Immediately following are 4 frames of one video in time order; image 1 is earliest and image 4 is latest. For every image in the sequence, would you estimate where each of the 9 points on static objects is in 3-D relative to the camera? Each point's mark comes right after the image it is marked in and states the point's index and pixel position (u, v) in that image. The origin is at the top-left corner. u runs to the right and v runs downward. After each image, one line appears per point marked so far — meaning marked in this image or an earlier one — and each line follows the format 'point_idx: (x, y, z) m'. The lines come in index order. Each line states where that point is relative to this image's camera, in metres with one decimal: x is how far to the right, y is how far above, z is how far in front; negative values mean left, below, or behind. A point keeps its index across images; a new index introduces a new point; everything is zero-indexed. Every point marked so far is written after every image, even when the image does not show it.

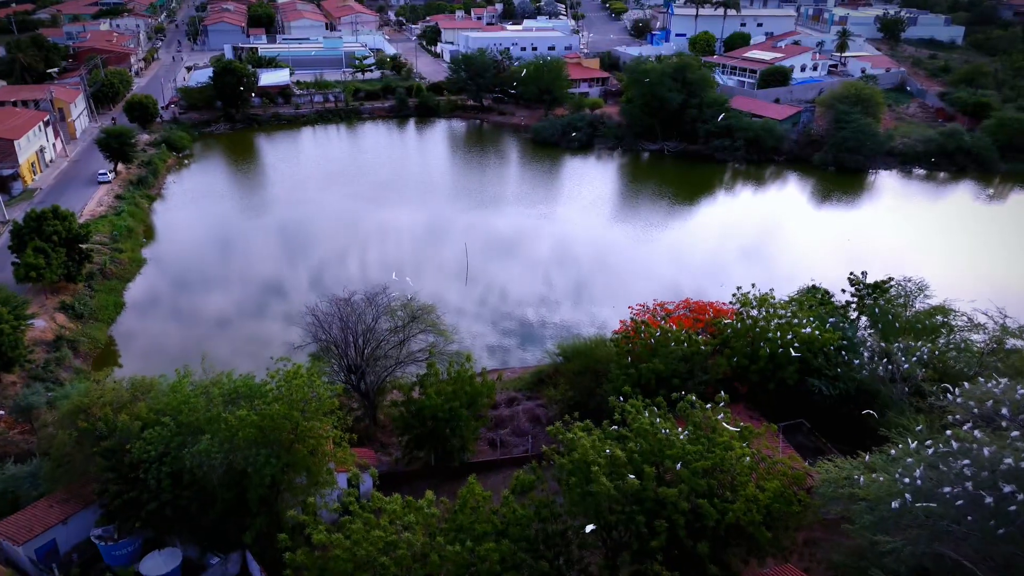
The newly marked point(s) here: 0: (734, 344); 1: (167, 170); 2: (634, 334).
0: (+2.4, -0.6, +7.2) m
1: (-9.5, +3.2, +18.6) m
2: (+1.4, -0.5, +7.4) m
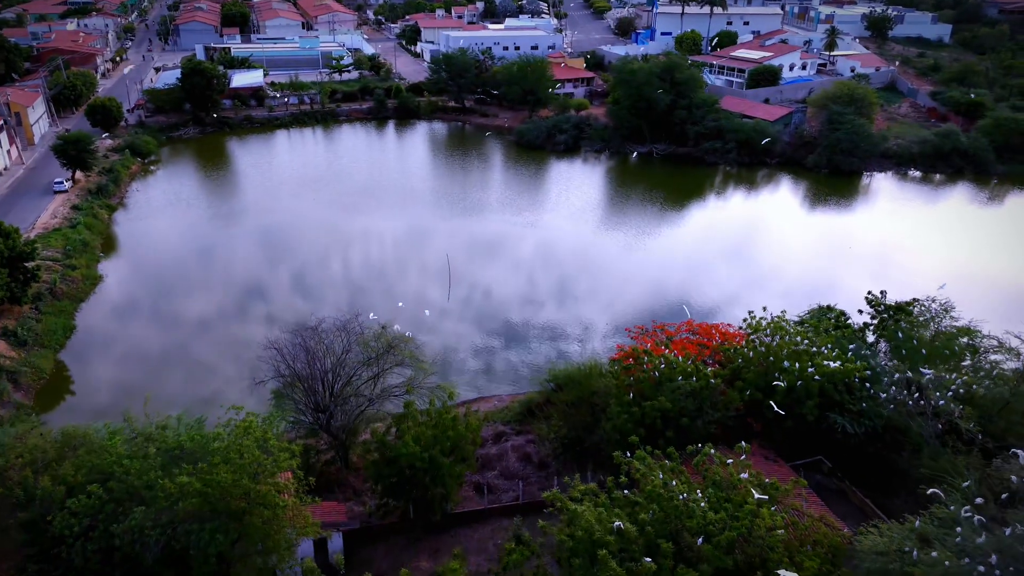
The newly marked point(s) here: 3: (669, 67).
0: (+2.2, -0.9, +6.5) m
1: (-9.9, +2.9, +17.6) m
2: (+1.2, -0.8, +6.7) m
3: (+4.6, +6.4, +19.7) m
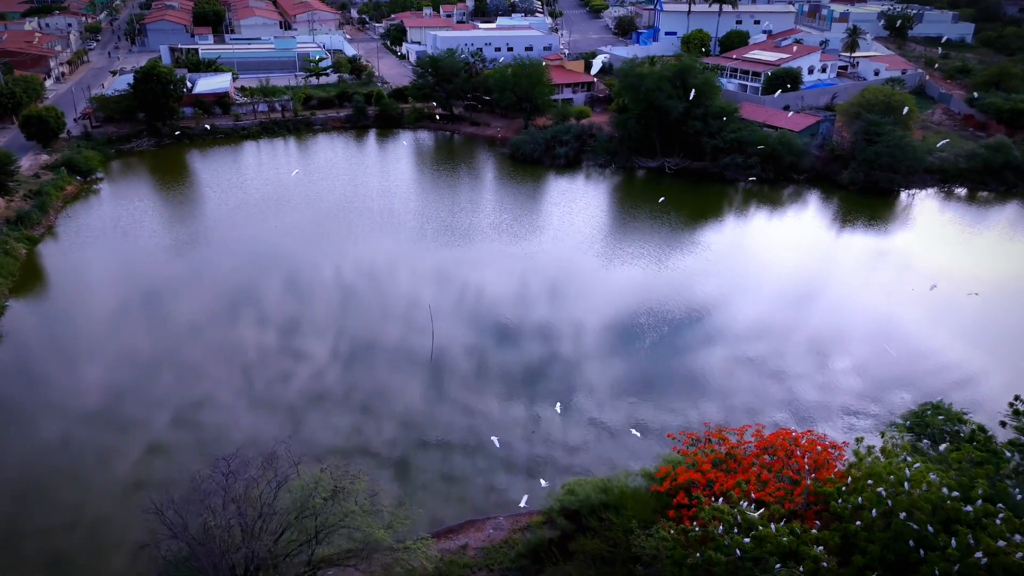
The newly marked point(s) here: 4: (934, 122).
0: (+2.3, -1.7, +4.3) m
1: (-10.0, +2.0, +15.3) m
2: (+1.3, -1.6, +4.5) m
3: (+4.4, +5.6, +17.6) m
4: (+12.2, +4.8, +19.7) m
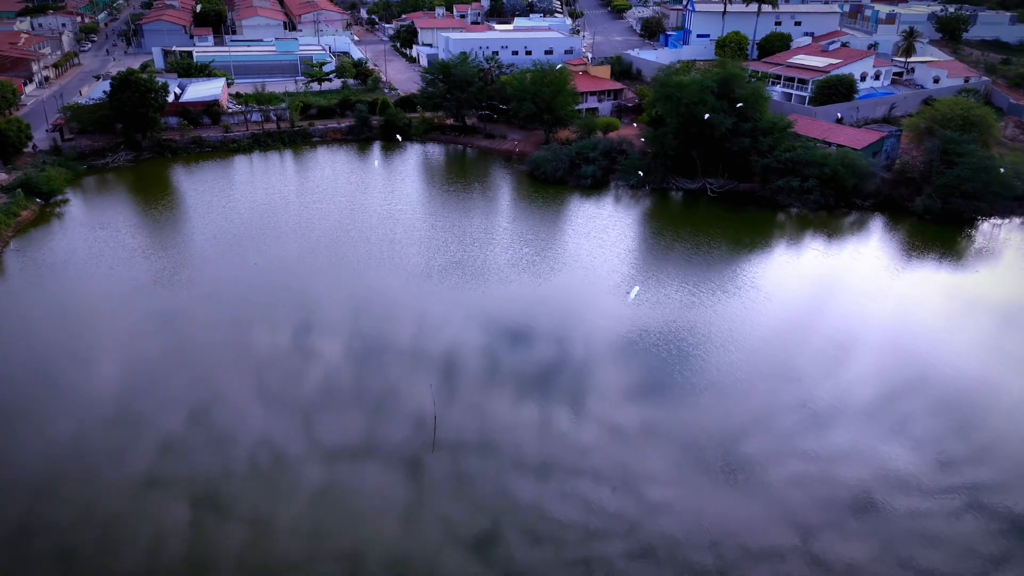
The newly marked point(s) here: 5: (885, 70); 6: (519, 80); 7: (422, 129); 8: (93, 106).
0: (+2.4, -2.5, +2.2) m
1: (-9.6, +1.2, +13.4) m
2: (+1.4, -2.4, +2.4) m
3: (+4.9, +4.8, +15.4) m
4: (+12.7, +3.9, +17.4) m
5: (+10.8, +6.2, +19.4) m
6: (+0.2, +5.6, +18.1) m
7: (-2.6, +4.7, +19.7) m
8: (-10.5, +4.6, +17.0) m
